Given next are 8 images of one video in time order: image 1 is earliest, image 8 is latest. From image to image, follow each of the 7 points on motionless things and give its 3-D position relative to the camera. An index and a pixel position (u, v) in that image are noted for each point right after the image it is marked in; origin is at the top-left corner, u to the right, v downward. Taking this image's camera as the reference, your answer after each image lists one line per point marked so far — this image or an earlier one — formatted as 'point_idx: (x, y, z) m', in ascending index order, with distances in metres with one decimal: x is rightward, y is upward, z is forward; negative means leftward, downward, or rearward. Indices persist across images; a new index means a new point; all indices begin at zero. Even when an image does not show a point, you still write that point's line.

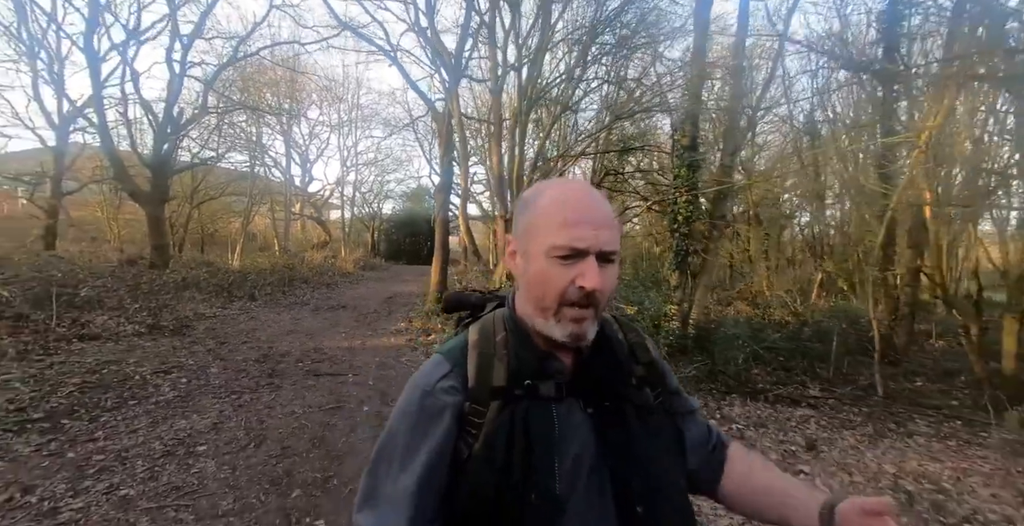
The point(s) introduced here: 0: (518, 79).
0: (+0.3, +5.1, +12.2) m
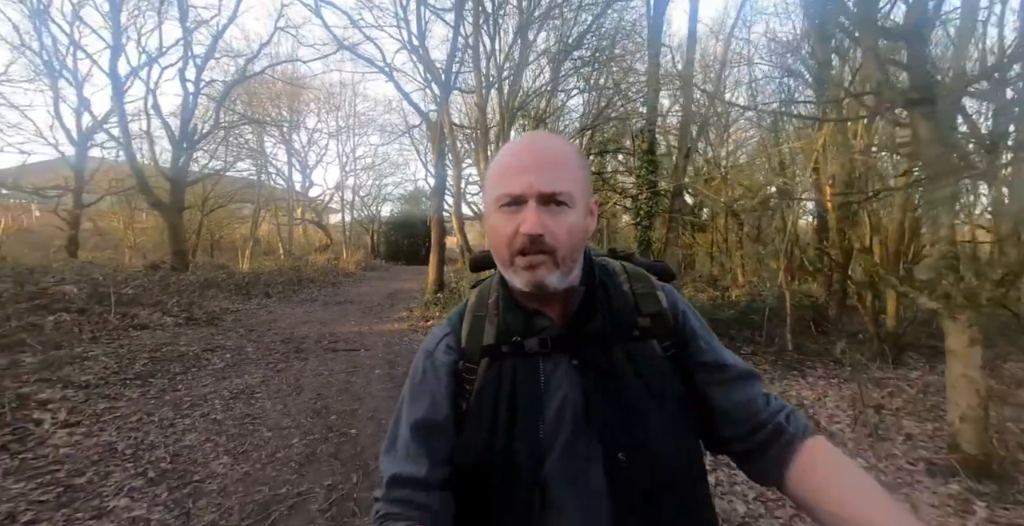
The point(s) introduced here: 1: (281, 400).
0: (-0.3, +5.3, +13.8) m
1: (-3.2, -1.8, +6.1) m
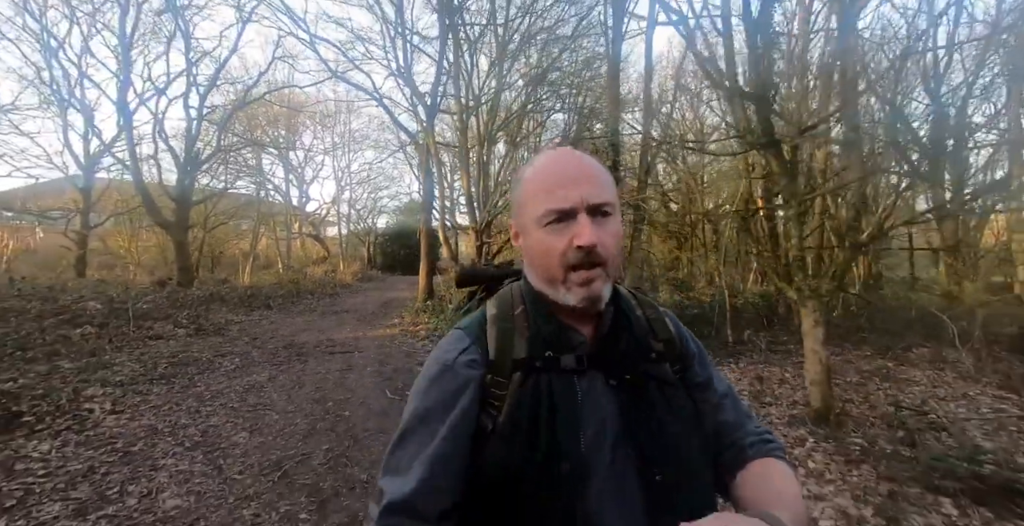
0: (-1.0, +5.1, +15.0) m
1: (-3.7, -2.1, +7.2) m
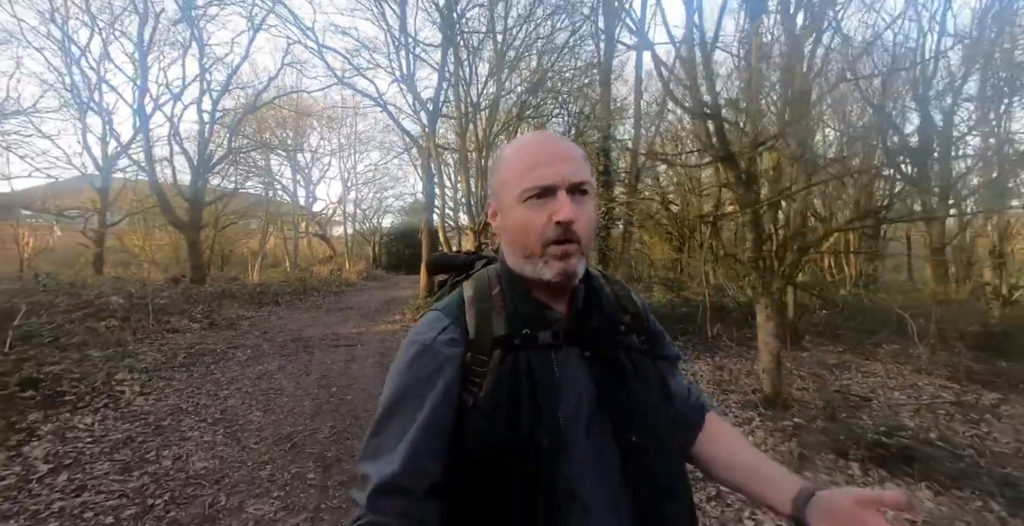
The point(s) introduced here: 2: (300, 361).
0: (-1.0, +5.1, +15.7) m
1: (-3.9, -2.0, +7.9) m
2: (-4.4, -2.0, +9.3) m
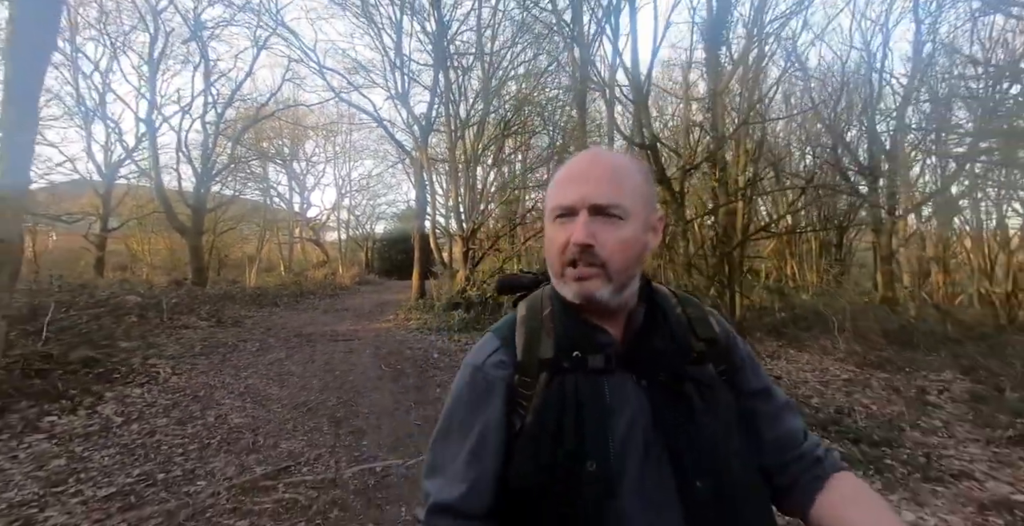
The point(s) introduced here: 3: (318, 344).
0: (-1.6, +4.9, +17.0) m
1: (-4.3, -2.1, +9.0) m
2: (-4.9, -2.1, +10.4) m
3: (-5.0, -2.1, +11.5) m
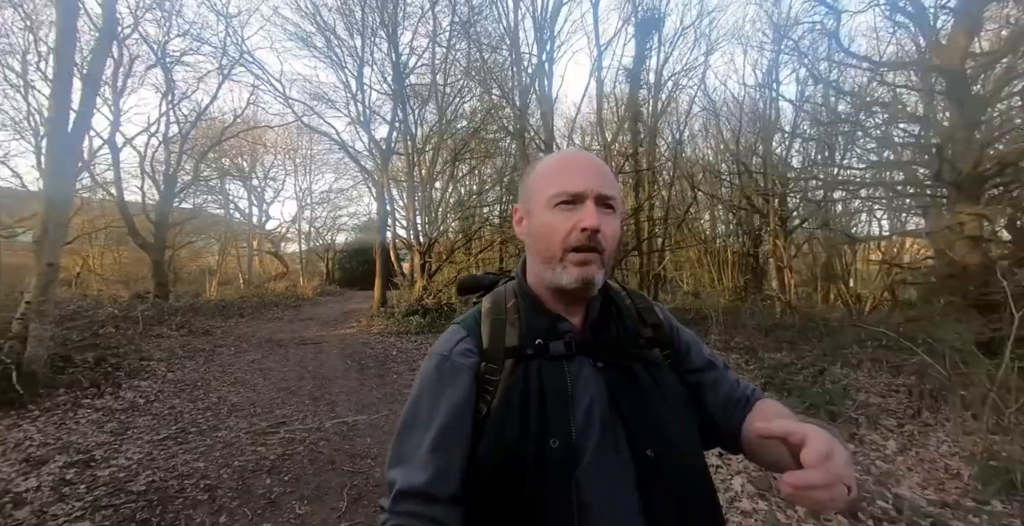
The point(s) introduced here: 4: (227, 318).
0: (-3.6, +4.4, +18.9) m
1: (-5.6, -2.4, +10.6) m
2: (-6.3, -2.4, +12.0) m
3: (-6.6, -2.5, +13.0) m
4: (-12.8, -2.4, +20.0) m
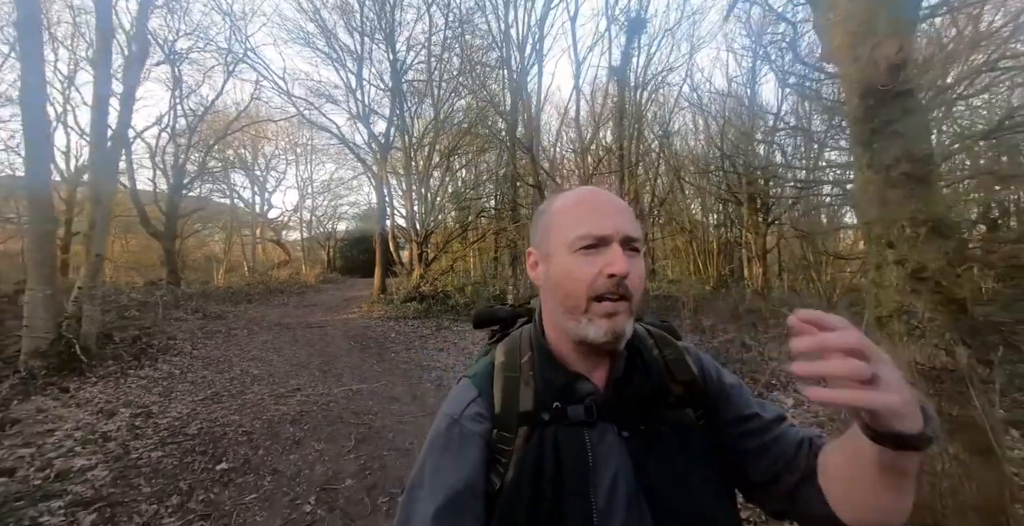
0: (-4.0, +4.9, +19.9) m
1: (-6.0, -2.1, +11.8) m
2: (-6.7, -2.1, +13.2) m
3: (-6.9, -2.2, +14.2) m
4: (-13.2, -1.9, +21.2) m
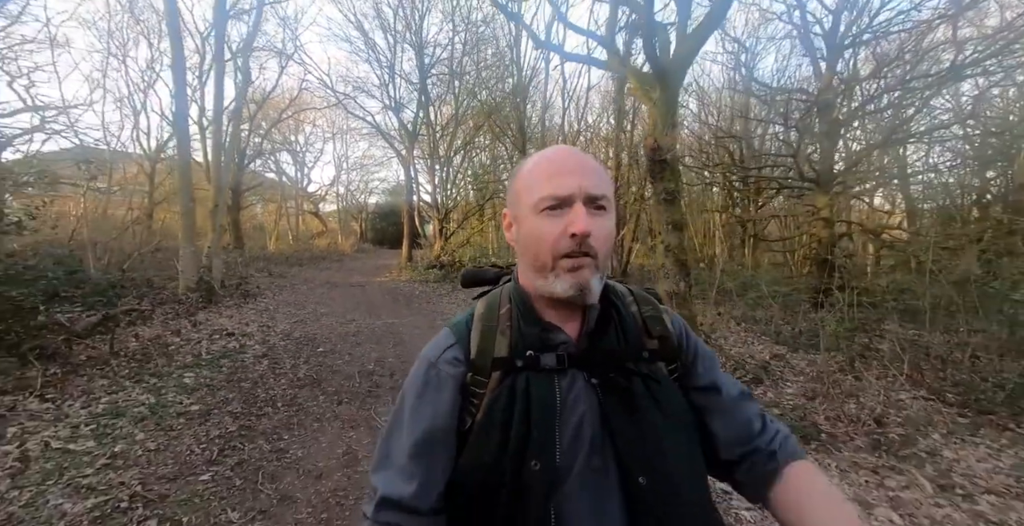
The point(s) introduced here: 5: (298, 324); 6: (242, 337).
0: (-3.4, +6.3, +22.9) m
1: (-6.0, -1.1, +15.3) m
2: (-6.6, -1.0, +16.7) m
3: (-6.8, -1.0, +17.8) m
4: (-12.7, -0.2, +25.0) m
5: (-4.6, -1.4, +9.6) m
6: (-4.8, -1.3, +7.9) m
